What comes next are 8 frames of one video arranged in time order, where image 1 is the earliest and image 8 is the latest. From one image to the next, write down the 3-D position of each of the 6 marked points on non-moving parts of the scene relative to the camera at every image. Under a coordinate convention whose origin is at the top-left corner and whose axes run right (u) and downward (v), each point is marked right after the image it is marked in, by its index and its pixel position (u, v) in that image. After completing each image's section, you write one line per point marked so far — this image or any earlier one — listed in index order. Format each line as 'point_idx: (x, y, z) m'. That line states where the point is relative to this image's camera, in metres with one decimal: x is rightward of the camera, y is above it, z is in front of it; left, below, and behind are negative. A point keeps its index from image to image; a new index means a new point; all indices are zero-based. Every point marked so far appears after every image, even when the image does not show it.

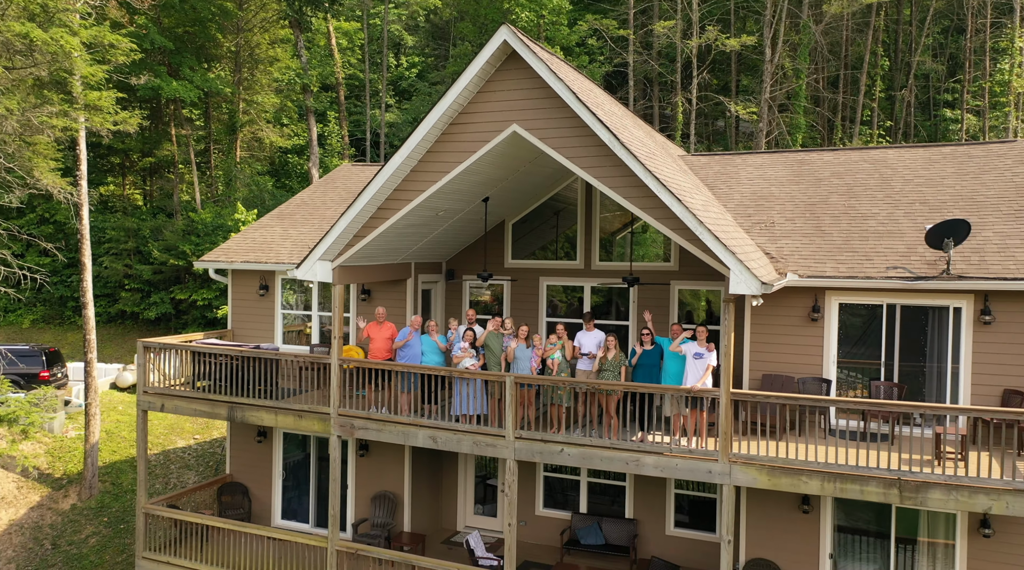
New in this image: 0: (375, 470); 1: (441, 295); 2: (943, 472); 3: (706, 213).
0: (-2.6, -3.5, +17.6) m
1: (-1.4, -0.2, +18.1) m
2: (+5.6, -2.4, +12.3) m
3: (+2.9, +1.1, +13.9) m
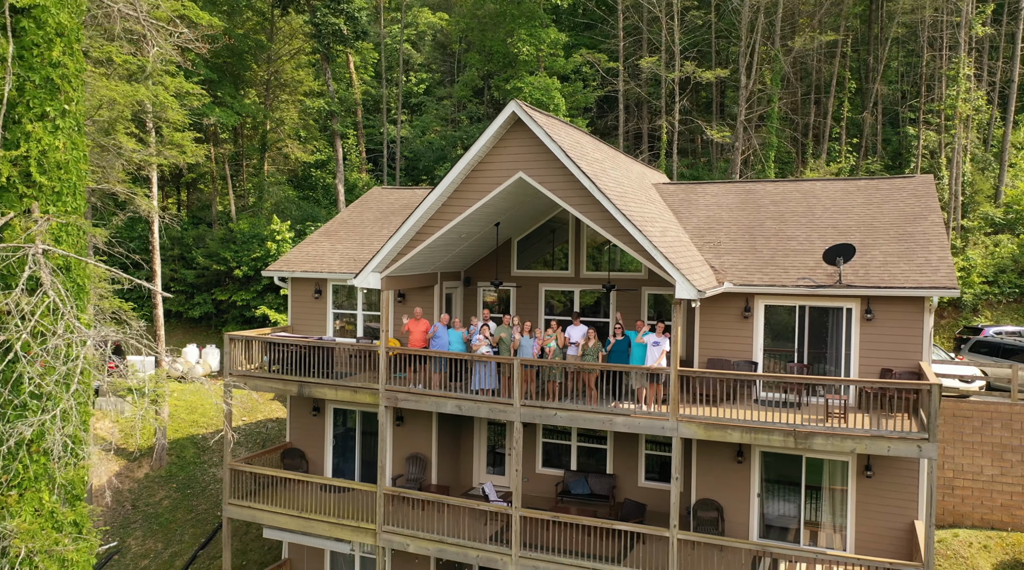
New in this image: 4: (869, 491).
0: (-2.5, -3.6, +22.3) m
1: (-1.3, -0.3, +22.8) m
2: (+5.7, -2.6, +17.0) m
3: (+3.0, +0.9, +18.6) m
4: (+7.0, -4.0, +18.3) m
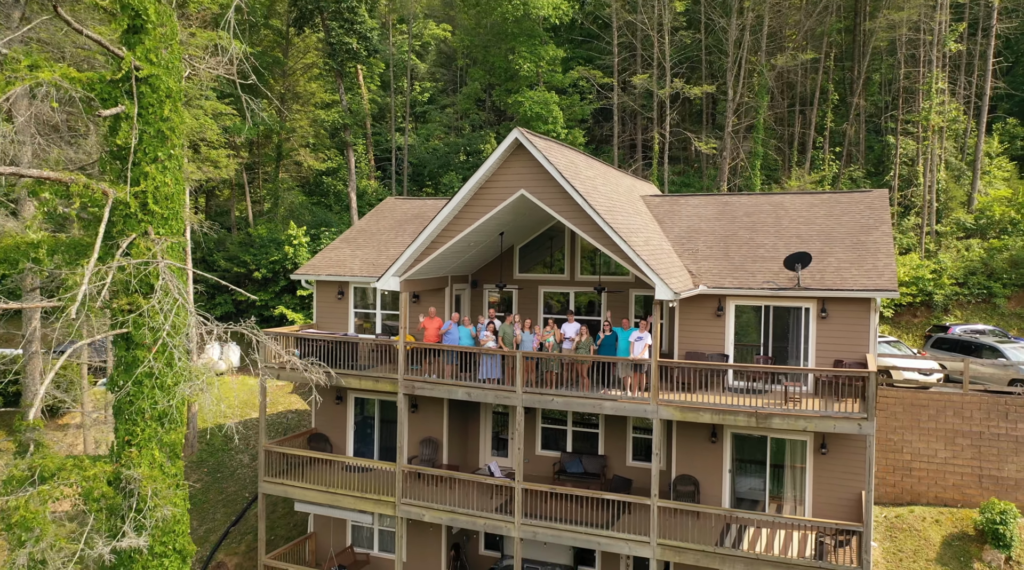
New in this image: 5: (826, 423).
0: (-2.4, -3.7, +25.1) m
1: (-1.2, -0.3, +25.6) m
2: (+5.8, -2.6, +19.8) m
3: (+3.1, +0.9, +21.4) m
4: (+7.1, -4.1, +21.1) m
5: (+6.6, -2.9, +19.5) m
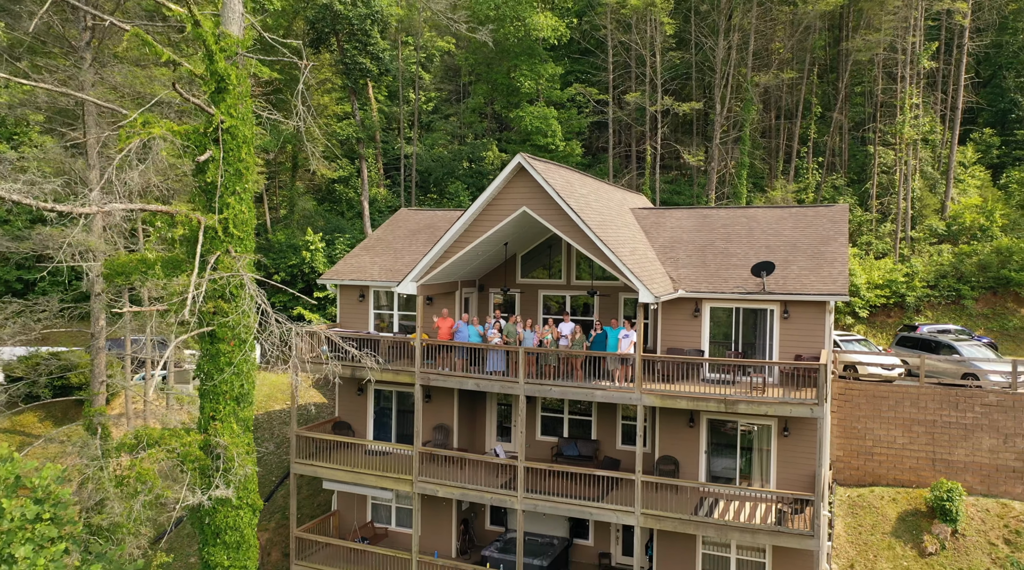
0: (-2.3, -3.8, +28.3) m
1: (-1.1, -0.5, +28.8) m
2: (+5.9, -2.7, +23.0) m
3: (+3.2, +0.8, +24.5) m
4: (+7.2, -4.2, +24.3) m
5: (+6.7, -3.0, +22.7) m
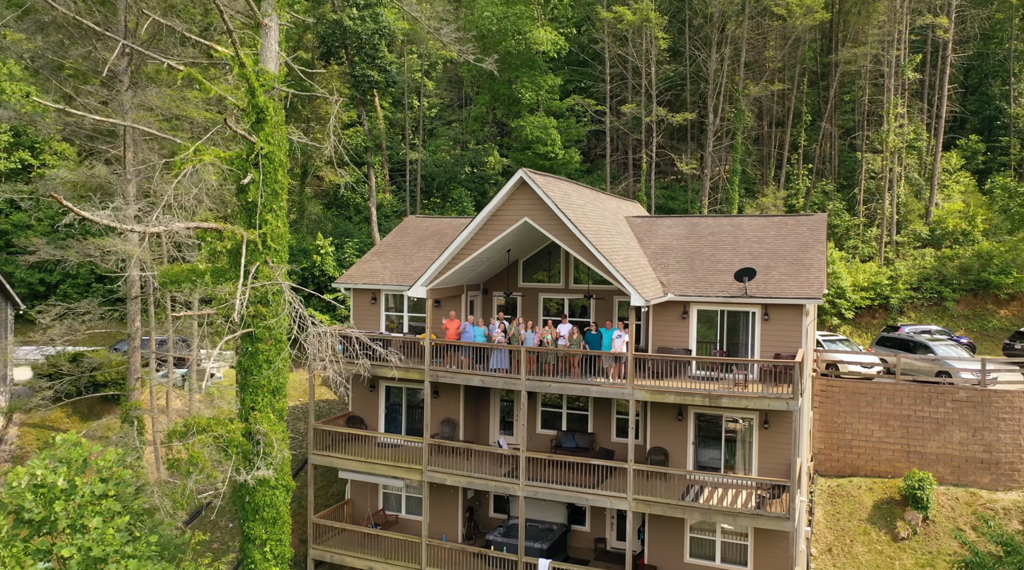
0: (-2.2, -3.9, +30.4) m
1: (-1.0, -0.6, +30.9) m
2: (+6.0, -2.9, +25.1) m
3: (+3.3, +0.6, +26.6) m
4: (+7.3, -4.3, +26.4) m
5: (+6.7, -3.1, +24.8) m
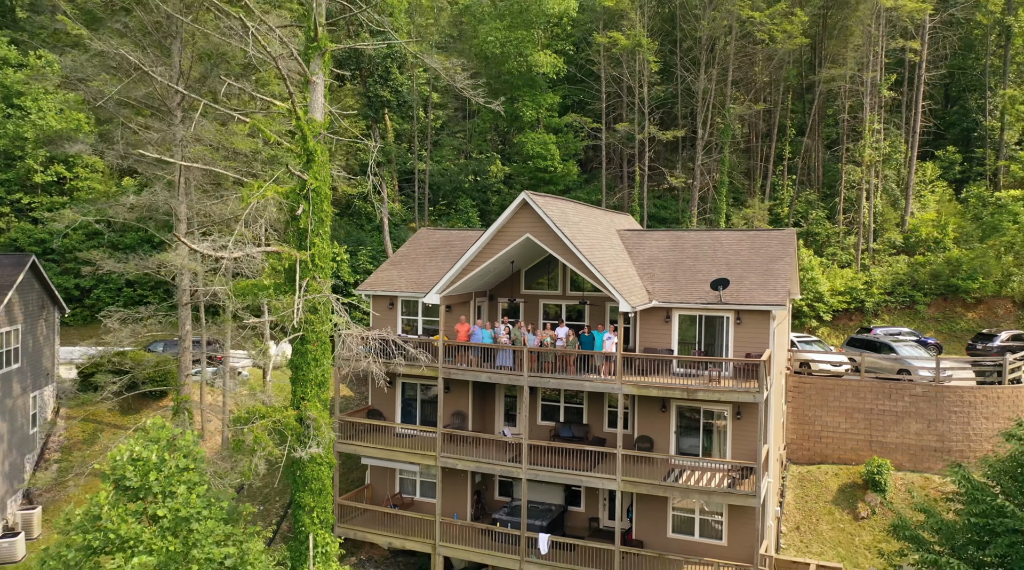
0: (-2.1, -4.2, +34.0) m
1: (-0.9, -0.9, +34.5) m
2: (+6.1, -3.1, +28.7) m
3: (+3.4, +0.4, +30.3) m
4: (+7.4, -4.6, +30.0) m
5: (+6.8, -3.4, +28.5) m
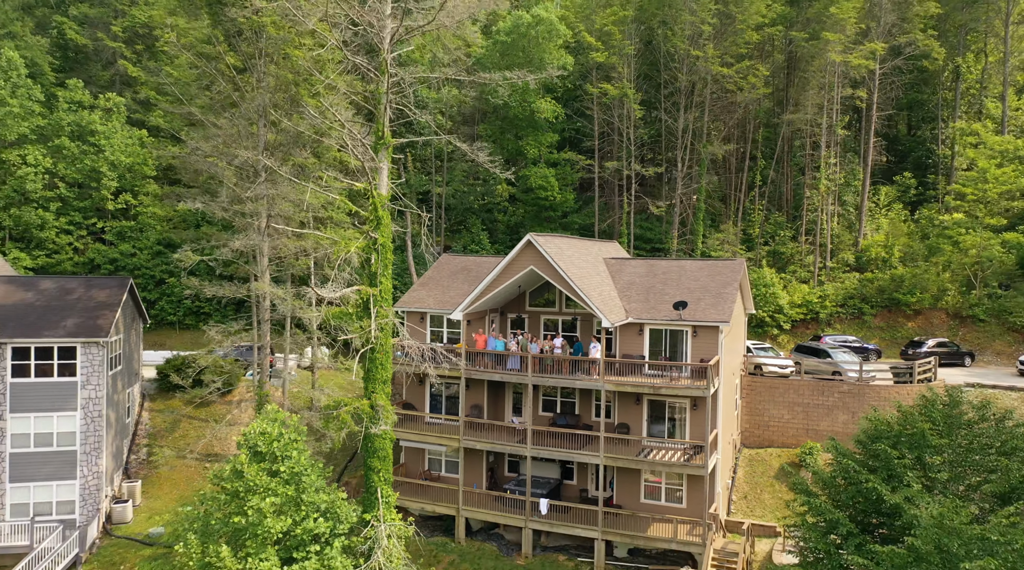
0: (-1.8, -5.1, +42.7) m
1: (-0.6, -1.7, +43.2) m
2: (+6.4, -4.0, +37.4) m
3: (+3.7, -0.5, +39.0) m
4: (+7.7, -5.5, +38.7) m
5: (+7.1, -4.3, +37.1) m
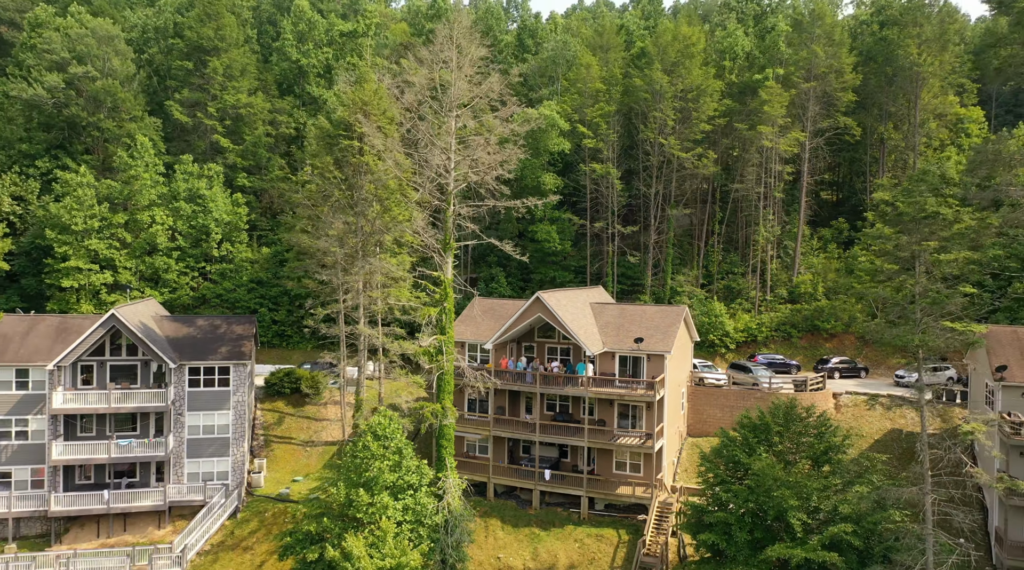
0: (-0.9, -7.6, +61.4) m
1: (+0.3, -4.2, +61.9) m
2: (+7.2, -6.5, +56.1) m
3: (+4.6, -3.0, +57.7) m
4: (+8.5, -8.0, +57.4) m
5: (+8.0, -6.8, +55.8) m
